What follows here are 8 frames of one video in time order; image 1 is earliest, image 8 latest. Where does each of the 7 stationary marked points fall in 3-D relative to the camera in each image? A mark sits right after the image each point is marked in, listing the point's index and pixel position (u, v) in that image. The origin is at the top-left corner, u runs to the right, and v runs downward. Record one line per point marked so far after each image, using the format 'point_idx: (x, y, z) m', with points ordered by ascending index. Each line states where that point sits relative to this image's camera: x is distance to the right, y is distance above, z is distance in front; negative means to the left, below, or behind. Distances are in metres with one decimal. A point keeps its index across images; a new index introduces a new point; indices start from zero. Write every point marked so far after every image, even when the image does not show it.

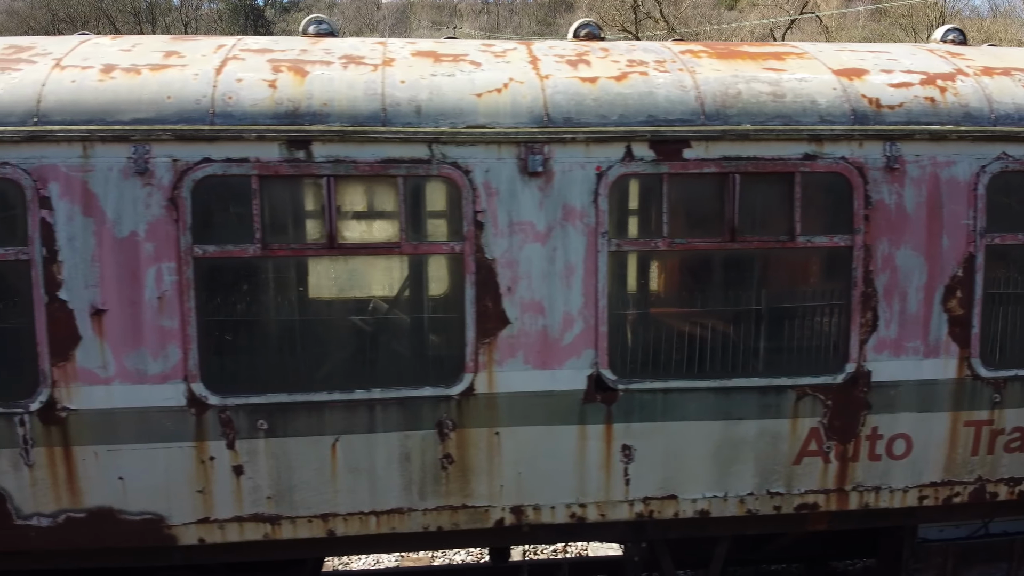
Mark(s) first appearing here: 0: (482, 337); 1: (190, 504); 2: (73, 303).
0: (-0.1, -0.2, +2.9) m
1: (-1.2, -0.8, +2.8) m
2: (-1.5, 0.0, +2.7) m
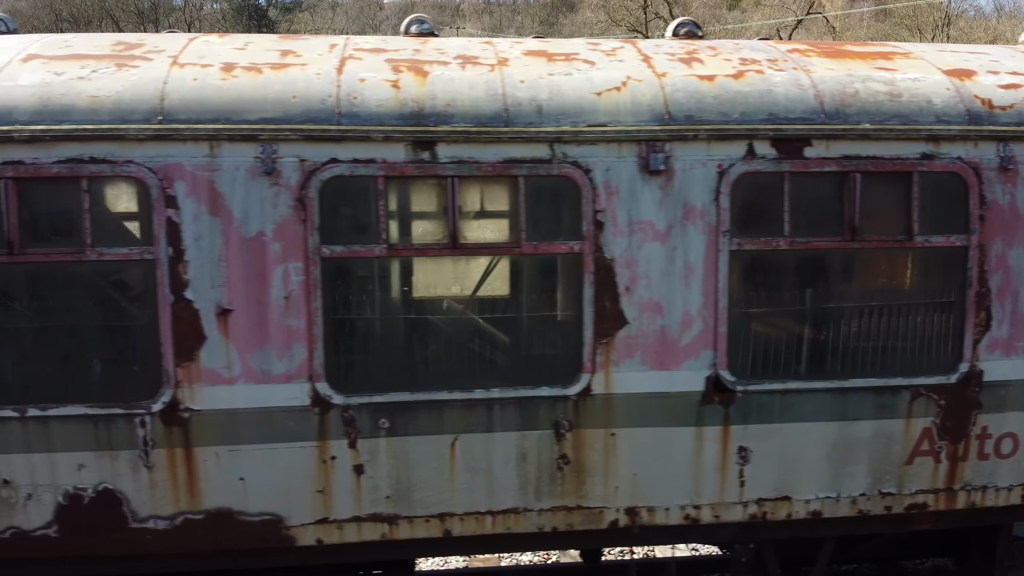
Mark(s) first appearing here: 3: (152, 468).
0: (+0.3, -0.2, +2.8) m
1: (-0.8, -0.8, +2.8) m
2: (-1.1, -0.1, +2.7) m
3: (-1.3, -0.6, +2.7) m
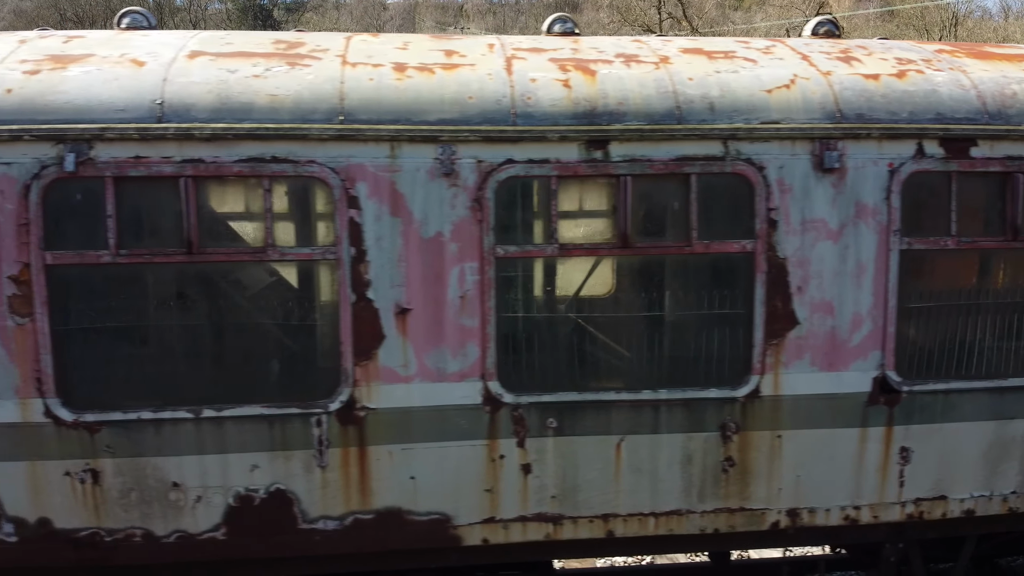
0: (+0.9, -0.2, +2.8) m
1: (-0.1, -0.8, +2.8) m
2: (-0.5, 0.0, +2.7) m
3: (-0.7, -0.6, +2.7) m
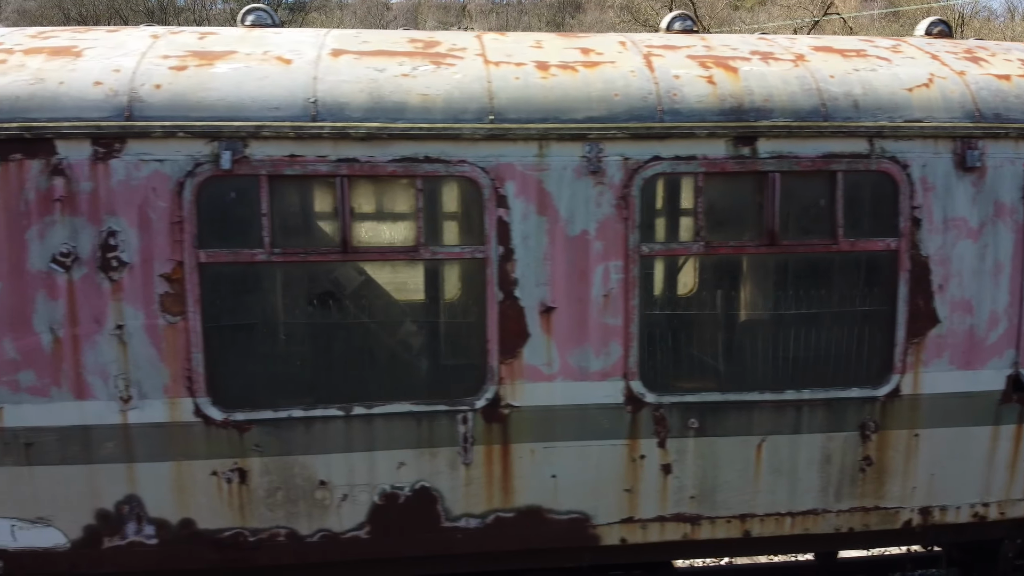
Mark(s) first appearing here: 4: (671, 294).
0: (+1.5, -0.2, +2.8) m
1: (+0.4, -0.8, +2.8) m
2: (0.0, 0.0, +2.7) m
3: (-0.1, -0.6, +2.7) m
4: (+0.6, 0.0, +2.7) m
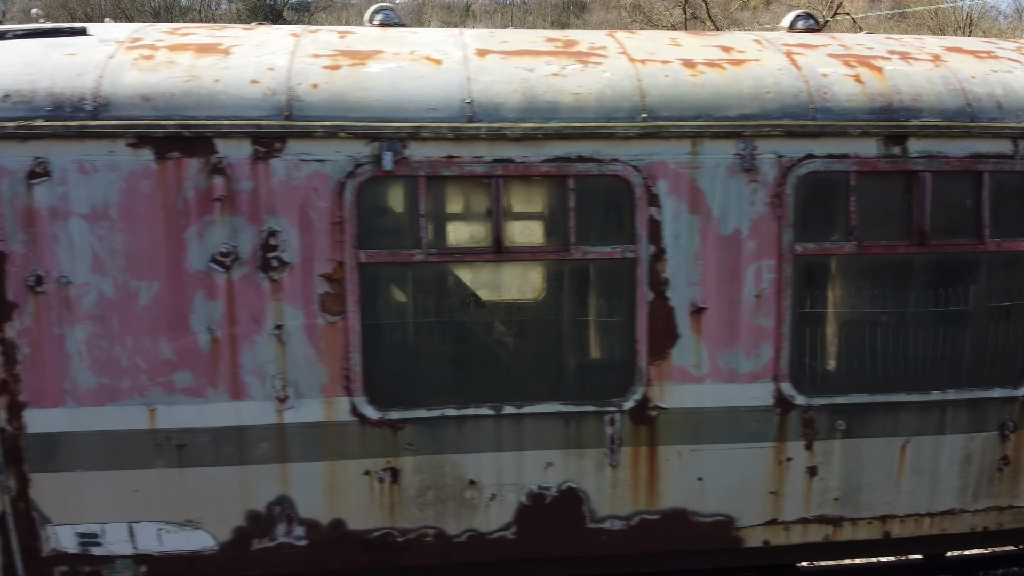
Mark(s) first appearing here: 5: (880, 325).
0: (+2.0, -0.2, +2.9) m
1: (+0.9, -0.8, +2.8) m
2: (+0.6, 0.0, +2.7) m
3: (+0.4, -0.6, +2.7) m
4: (+1.1, 0.0, +2.7) m
5: (+1.3, -0.1, +2.8) m
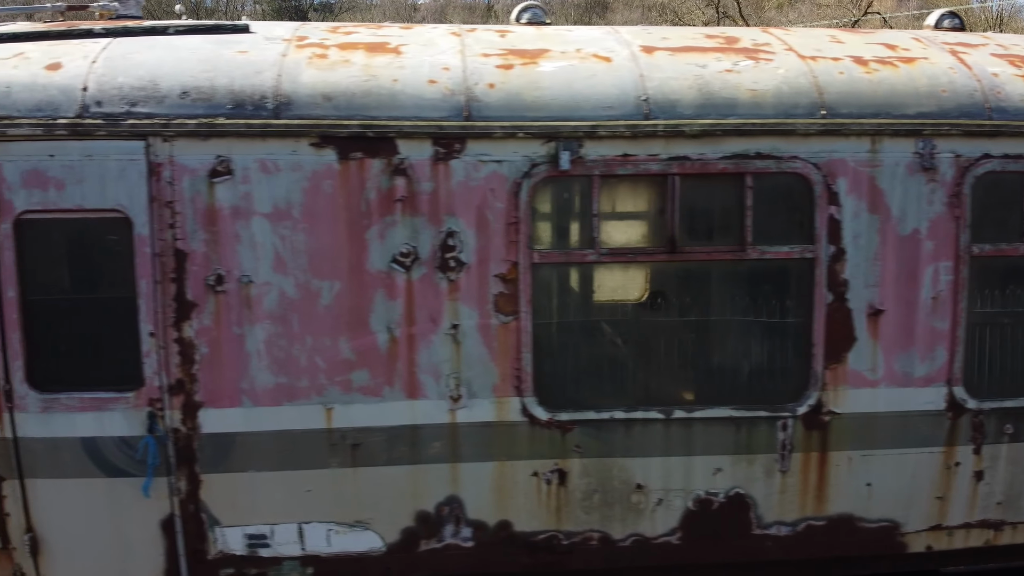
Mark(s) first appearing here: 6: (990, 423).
0: (+2.5, -0.2, +2.8) m
1: (+1.5, -0.8, +2.8) m
2: (+1.1, 0.0, +2.6) m
3: (+0.9, -0.6, +2.7) m
4: (+1.6, 0.0, +2.6) m
5: (+1.9, -0.1, +2.7) m
6: (+1.7, -0.5, +2.7) m
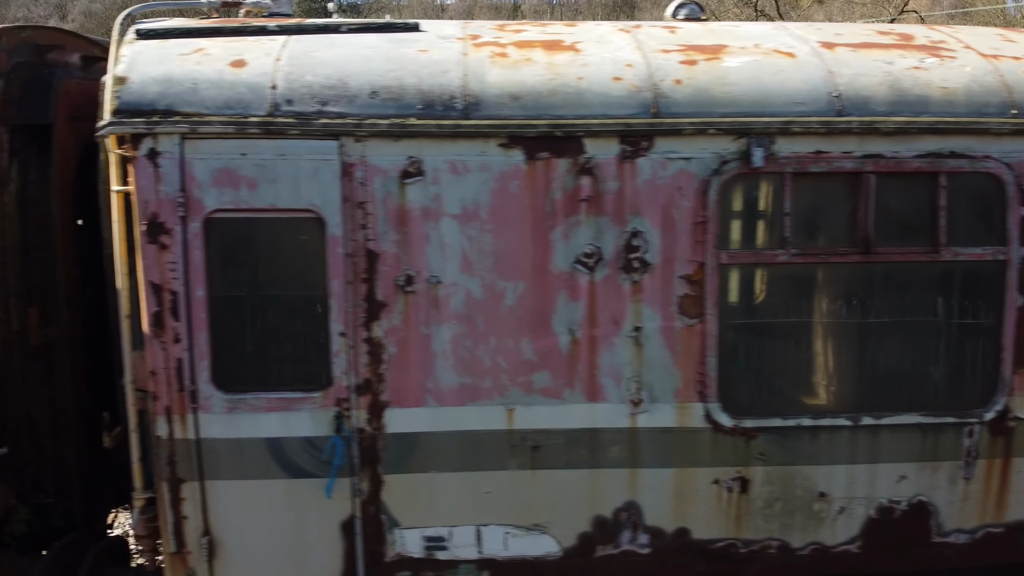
0: (+3.1, -0.2, +2.7) m
1: (+2.0, -0.8, +2.7) m
2: (+1.7, -0.1, +2.6) m
3: (+1.5, -0.6, +2.6) m
4: (+2.2, 0.0, +2.6) m
5: (+2.5, -0.2, +2.7) m
6: (+2.2, -0.5, +2.7) m
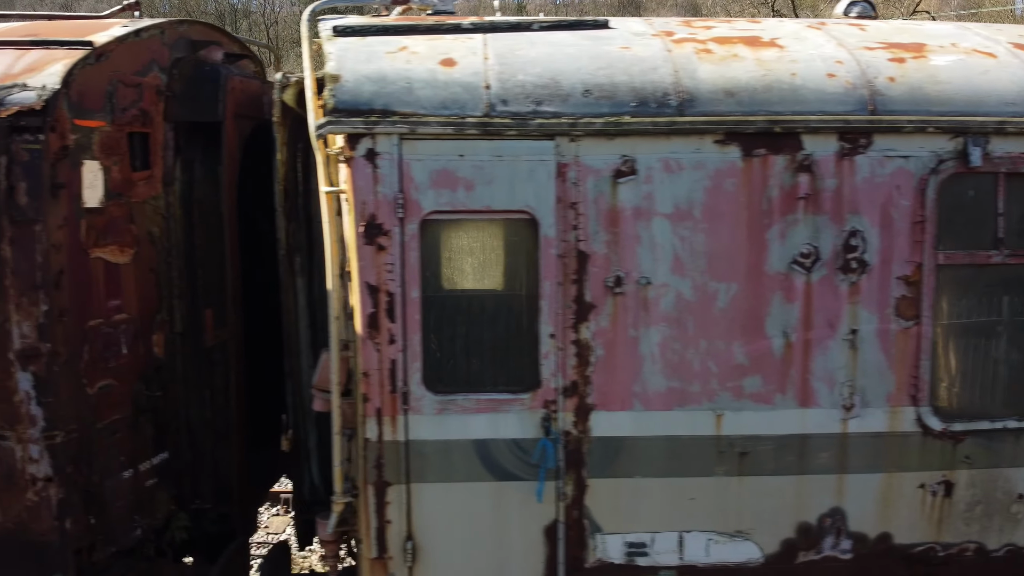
0: (+3.8, -0.2, +2.7) m
1: (+2.7, -0.8, +2.7) m
2: (+2.4, -0.1, +2.6) m
3: (+2.2, -0.6, +2.6) m
4: (+2.9, 0.0, +2.6) m
5: (+3.1, -0.2, +2.7) m
6: (+2.9, -0.5, +2.7) m
